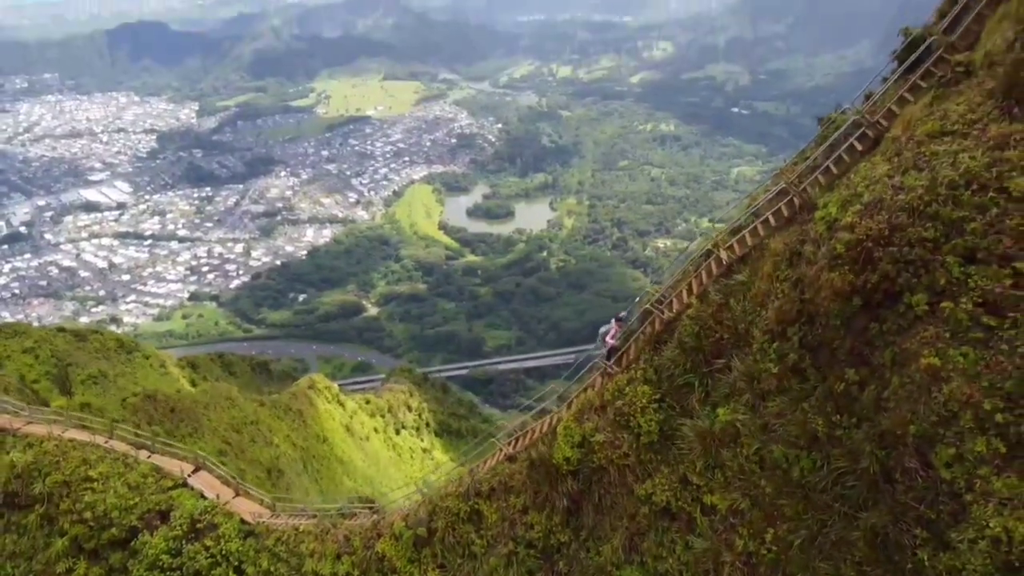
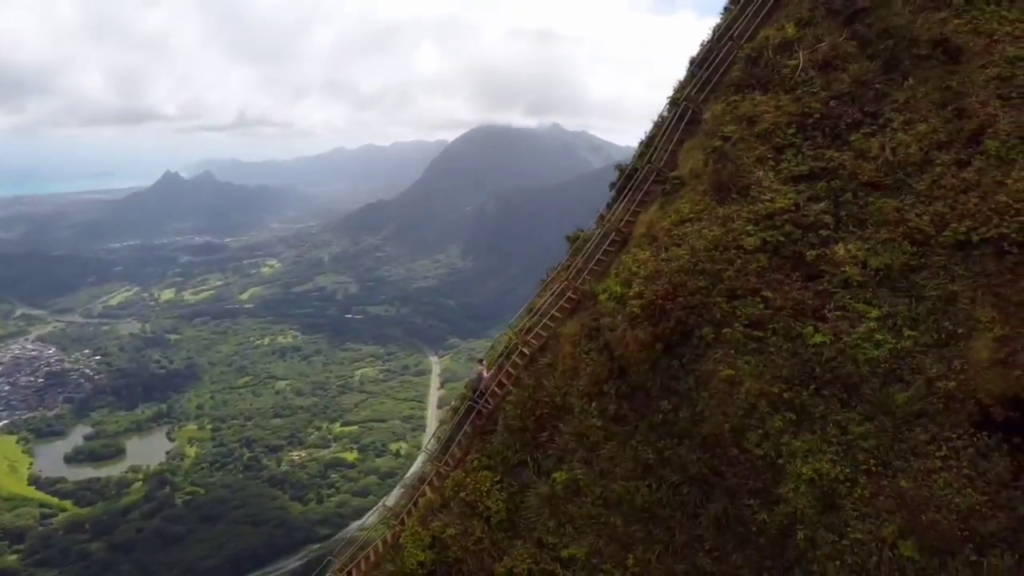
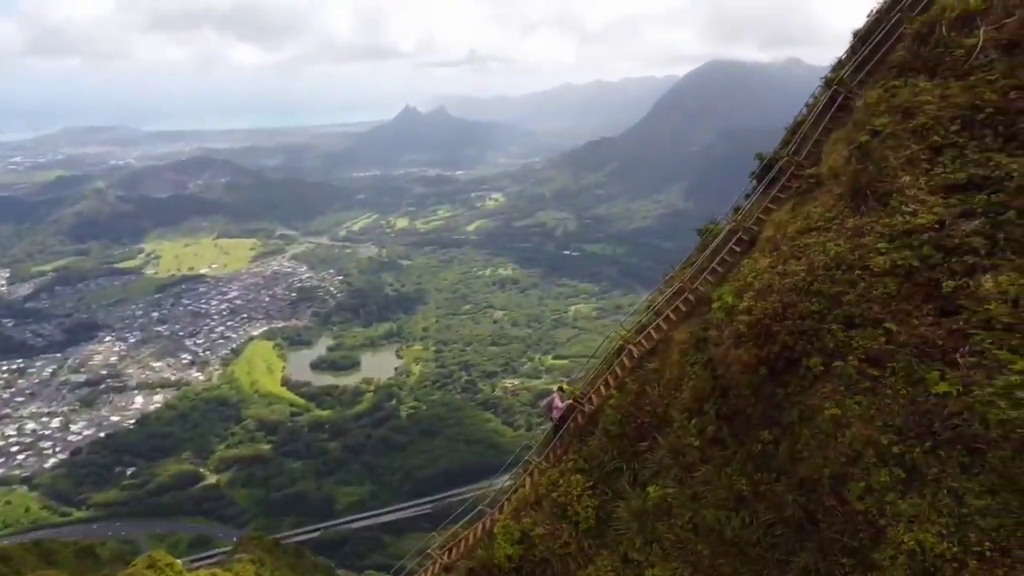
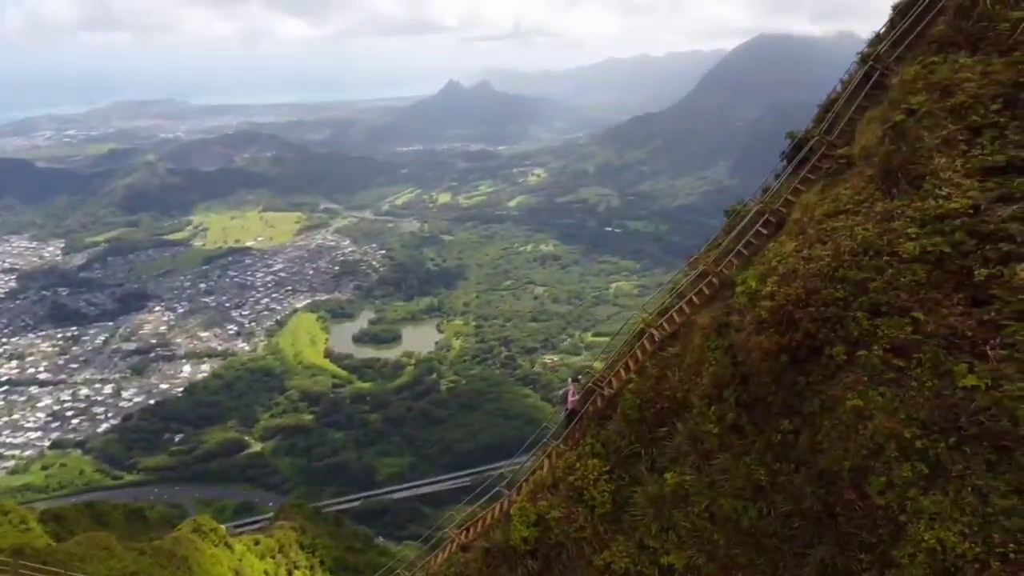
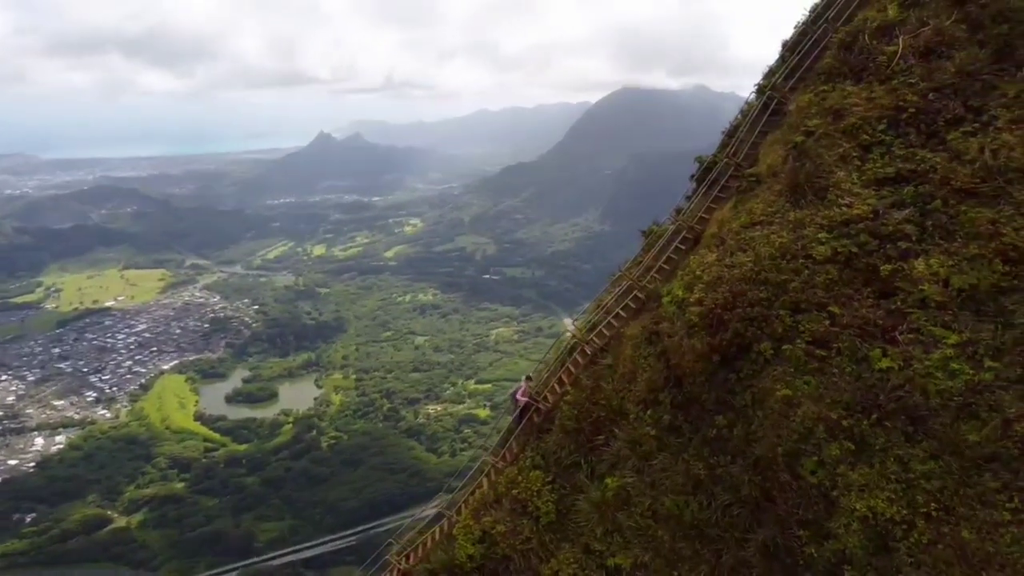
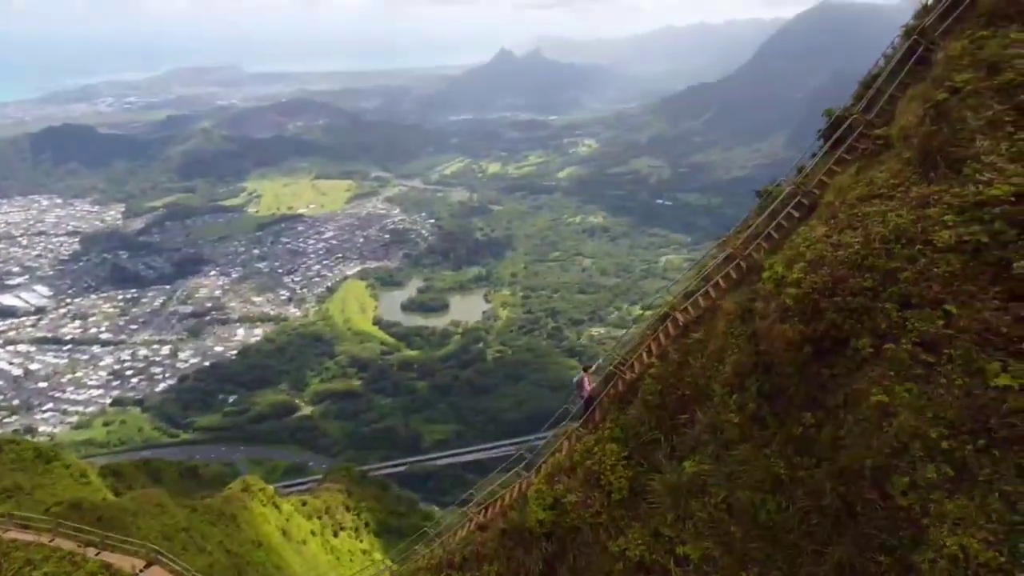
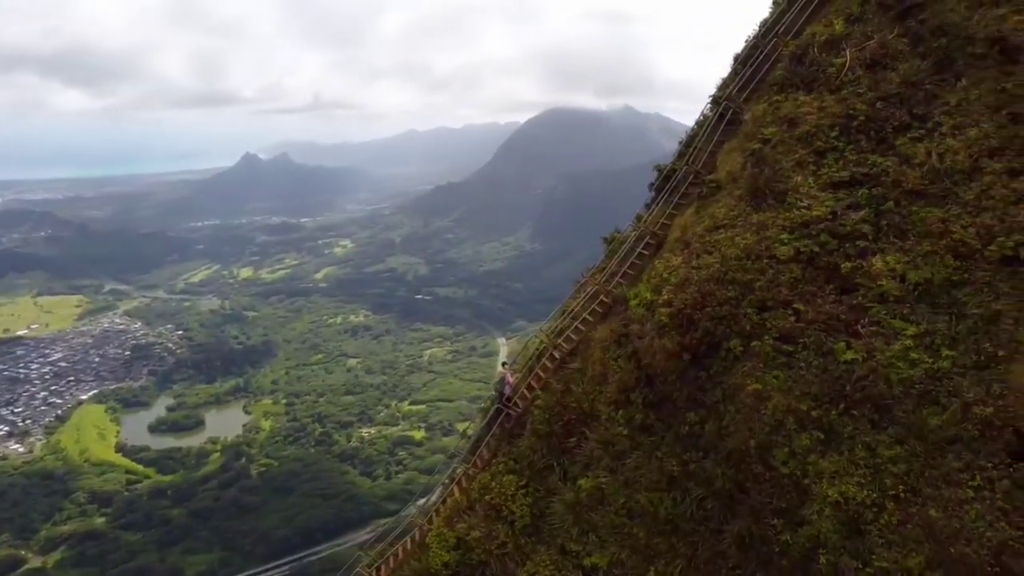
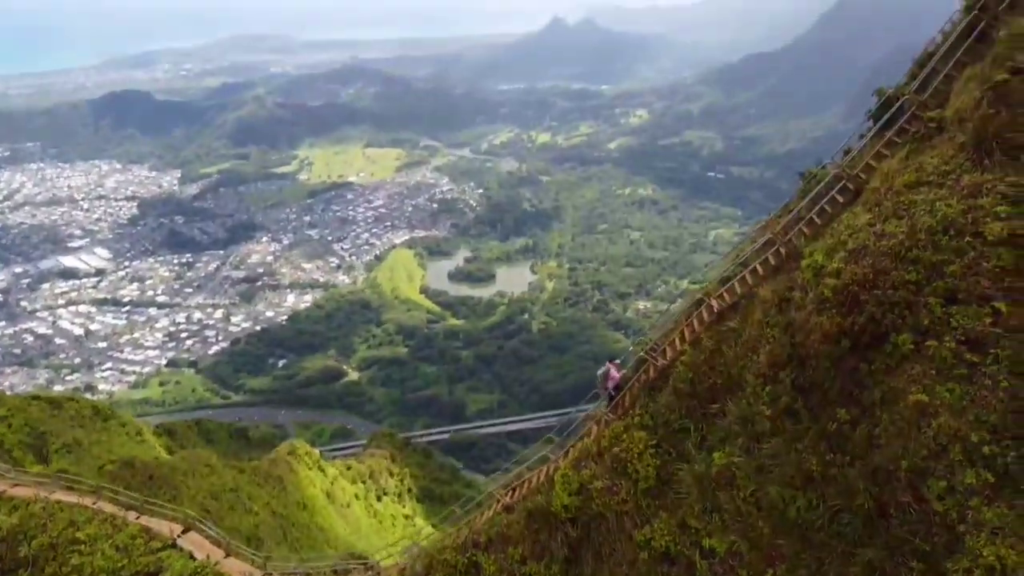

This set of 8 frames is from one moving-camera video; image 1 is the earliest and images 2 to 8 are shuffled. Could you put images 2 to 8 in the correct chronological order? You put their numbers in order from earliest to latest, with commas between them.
8, 6, 4, 3, 5, 7, 2
